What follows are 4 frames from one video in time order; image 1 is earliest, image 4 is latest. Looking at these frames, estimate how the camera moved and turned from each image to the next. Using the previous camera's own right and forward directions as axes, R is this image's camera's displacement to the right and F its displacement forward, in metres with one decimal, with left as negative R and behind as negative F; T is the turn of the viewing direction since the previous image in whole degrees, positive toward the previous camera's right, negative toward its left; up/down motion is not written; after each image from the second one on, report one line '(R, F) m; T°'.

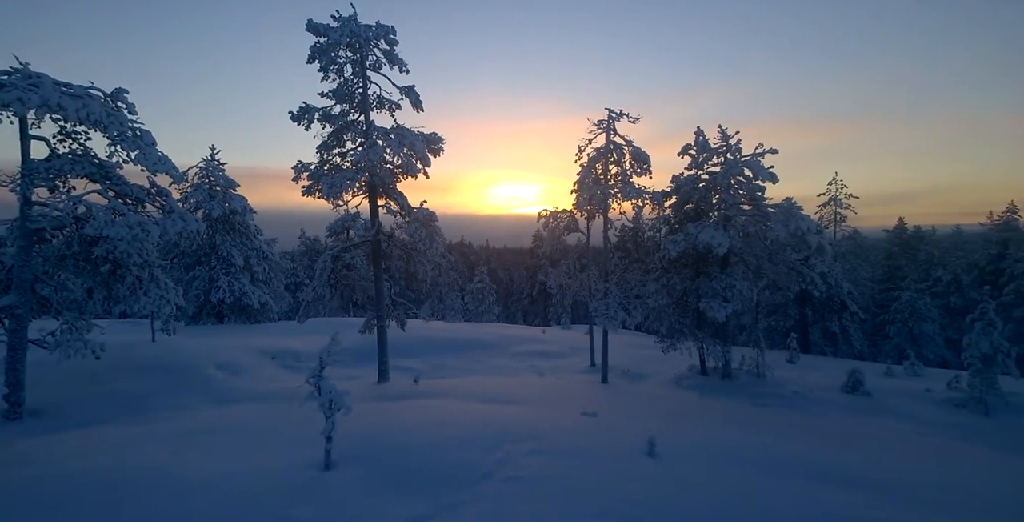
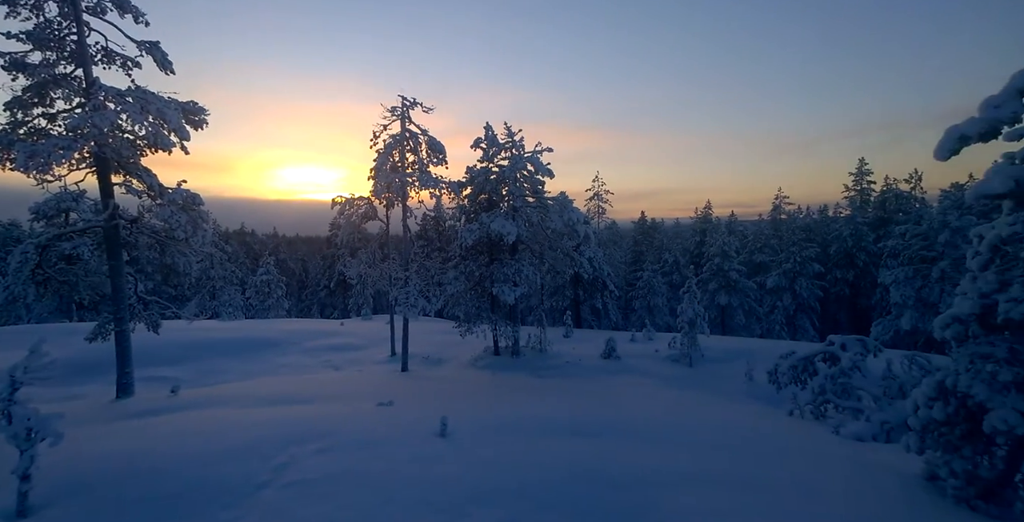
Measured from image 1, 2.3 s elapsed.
(+0.2, -0.8) m; +19°
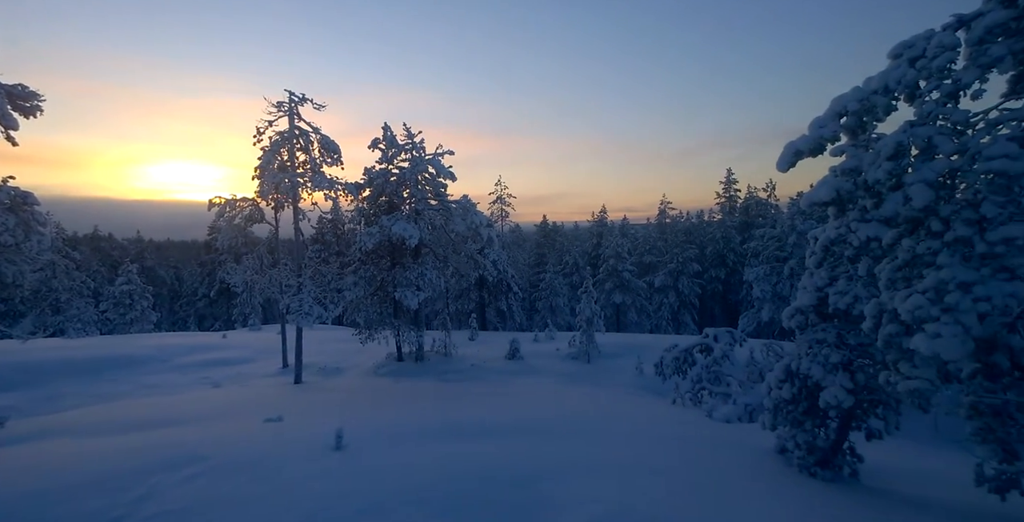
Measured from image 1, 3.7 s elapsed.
(+0.1, -0.1) m; +9°
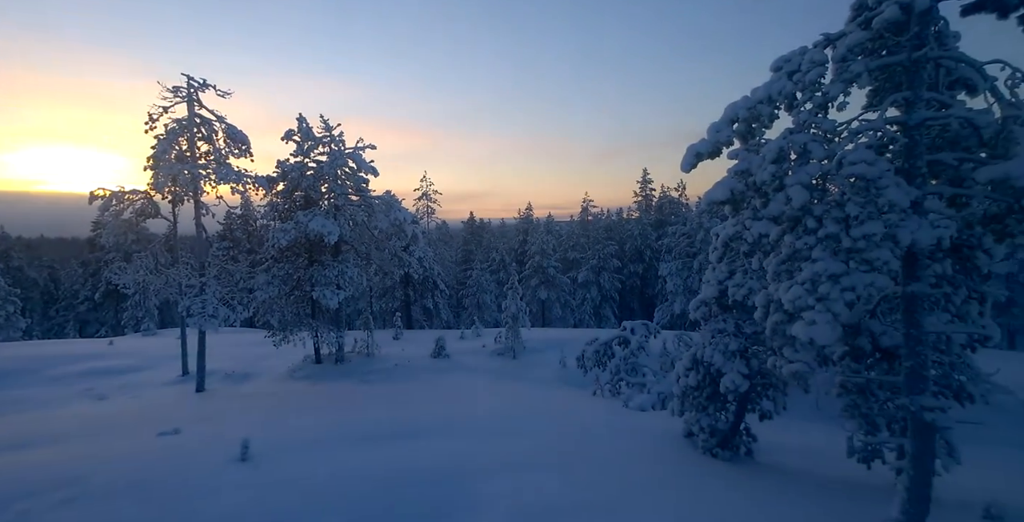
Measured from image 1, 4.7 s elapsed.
(+0.1, -0.1) m; +7°
